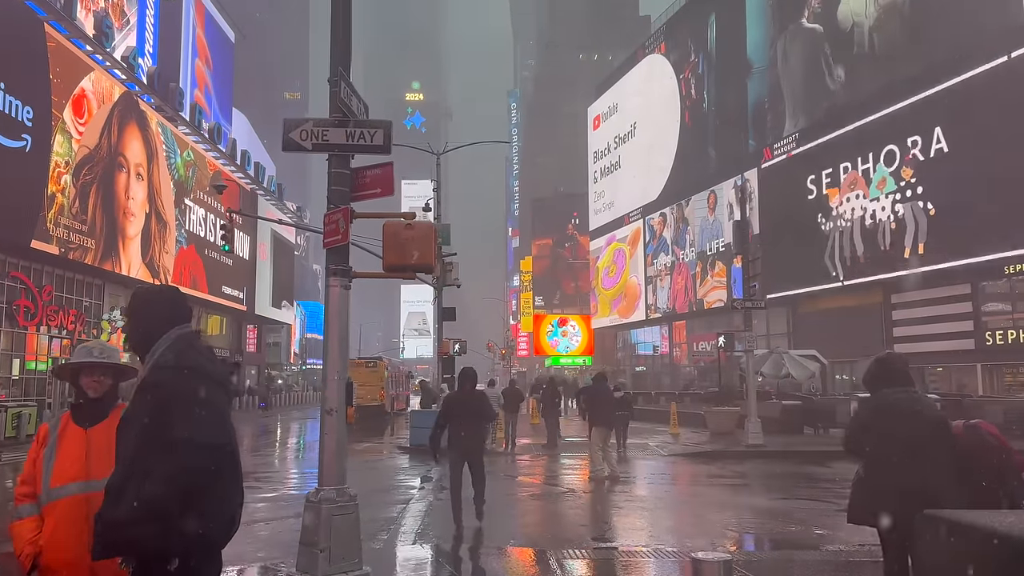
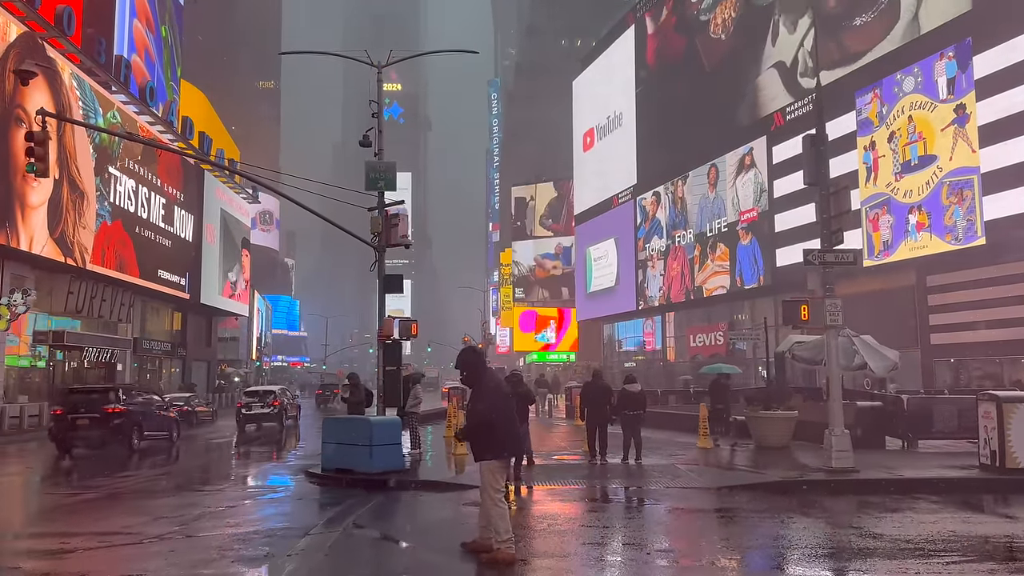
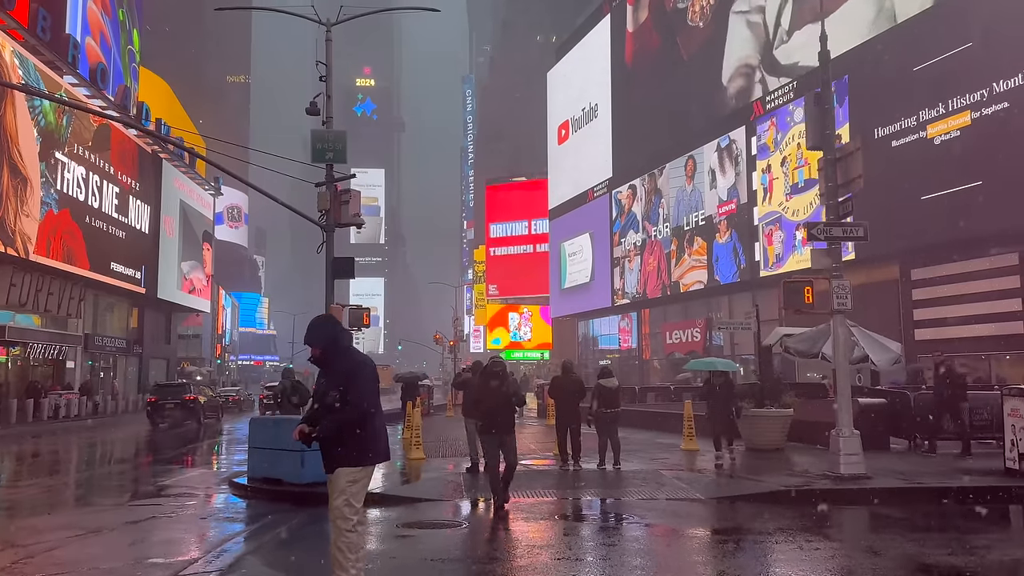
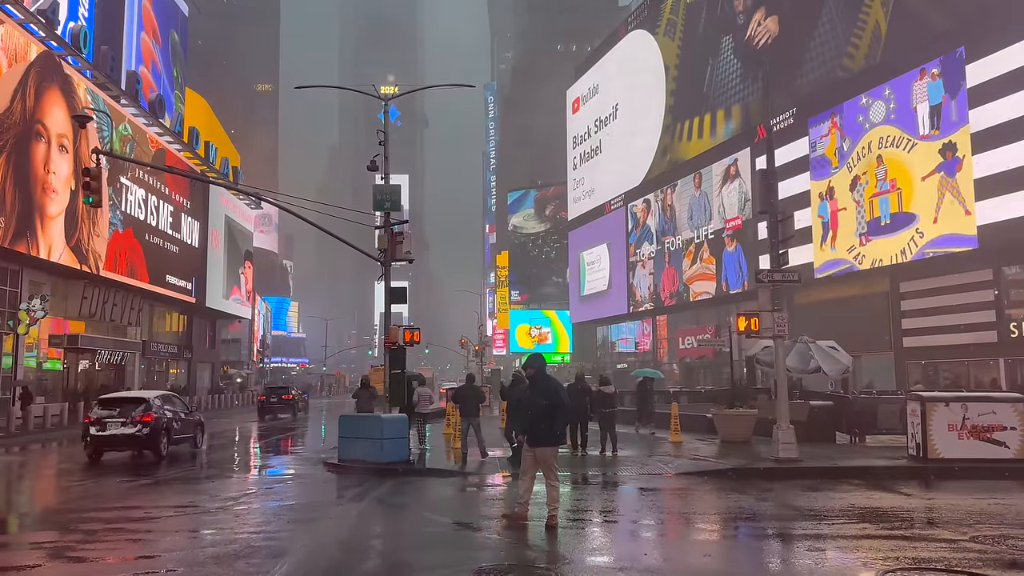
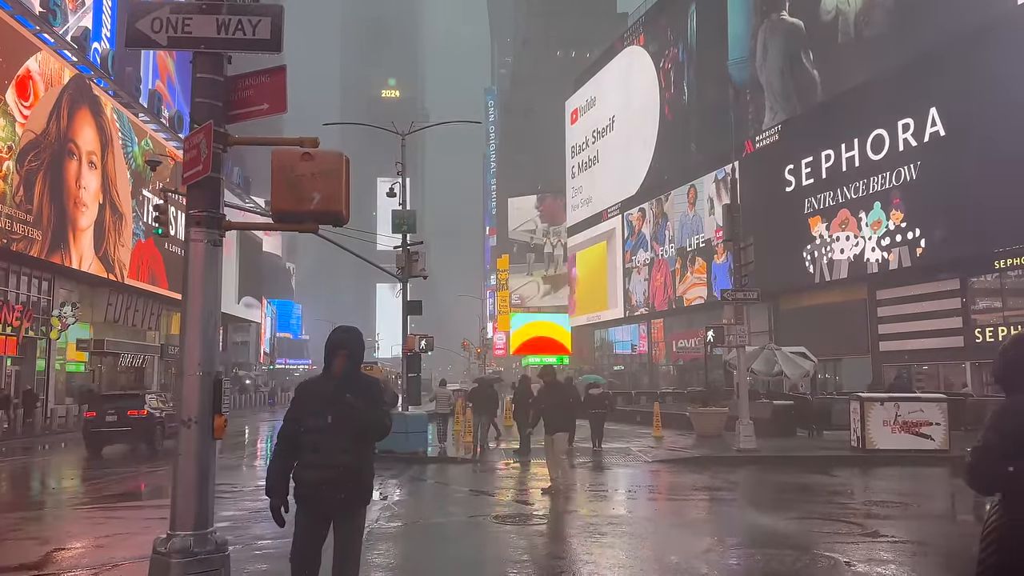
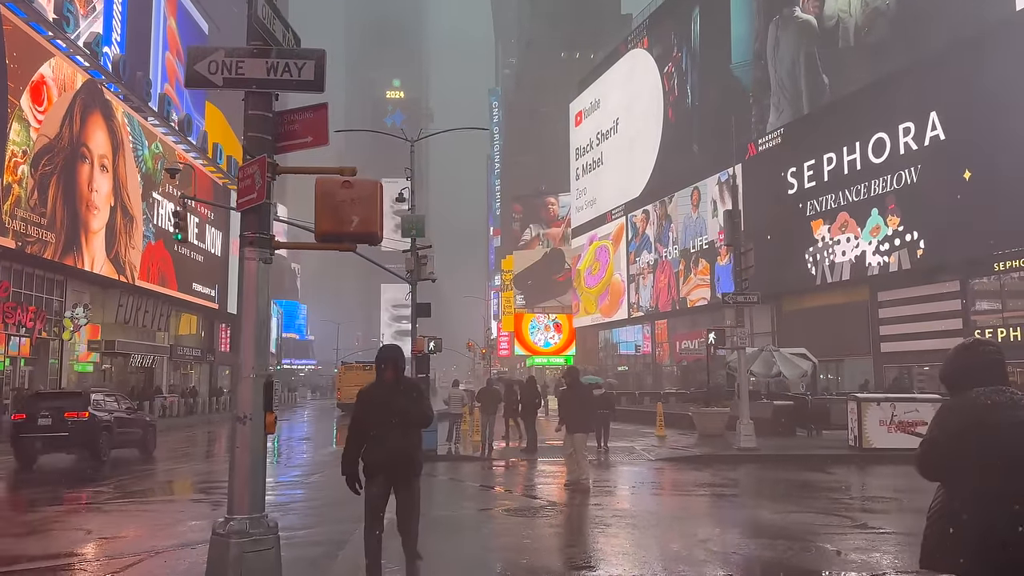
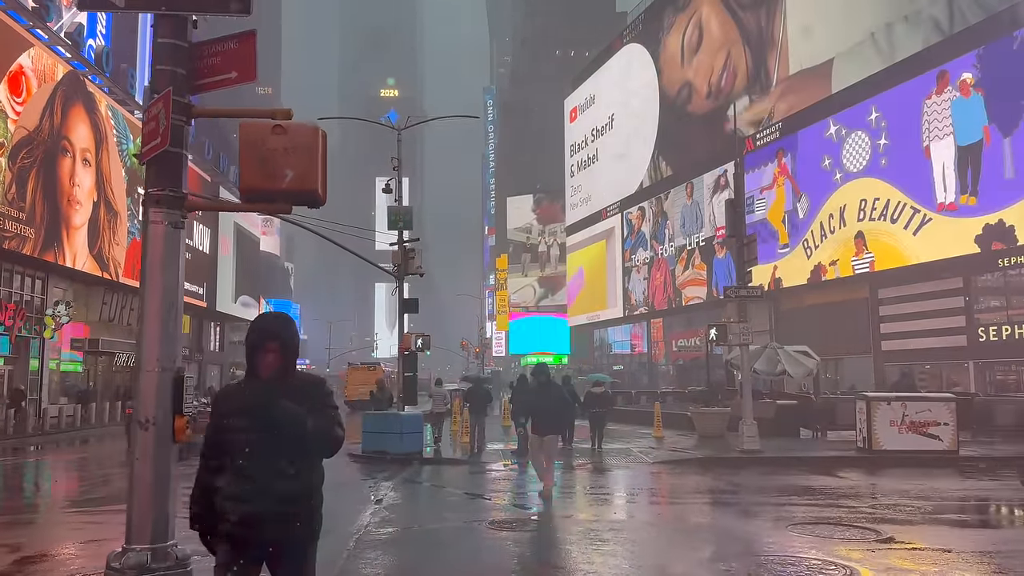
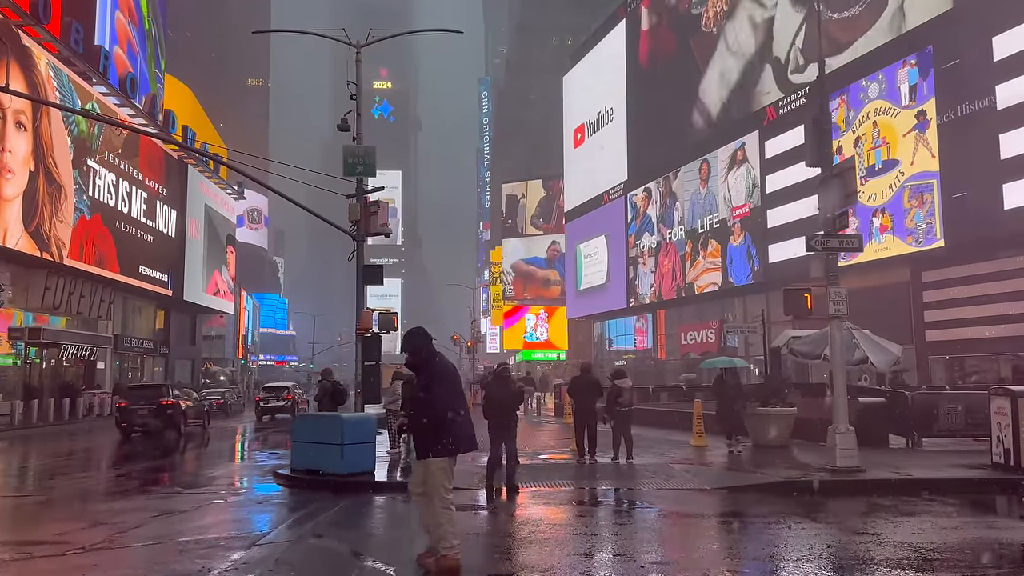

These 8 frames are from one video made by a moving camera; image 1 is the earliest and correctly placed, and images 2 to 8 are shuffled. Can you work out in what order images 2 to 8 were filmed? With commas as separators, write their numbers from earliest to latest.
6, 5, 7, 4, 2, 8, 3
